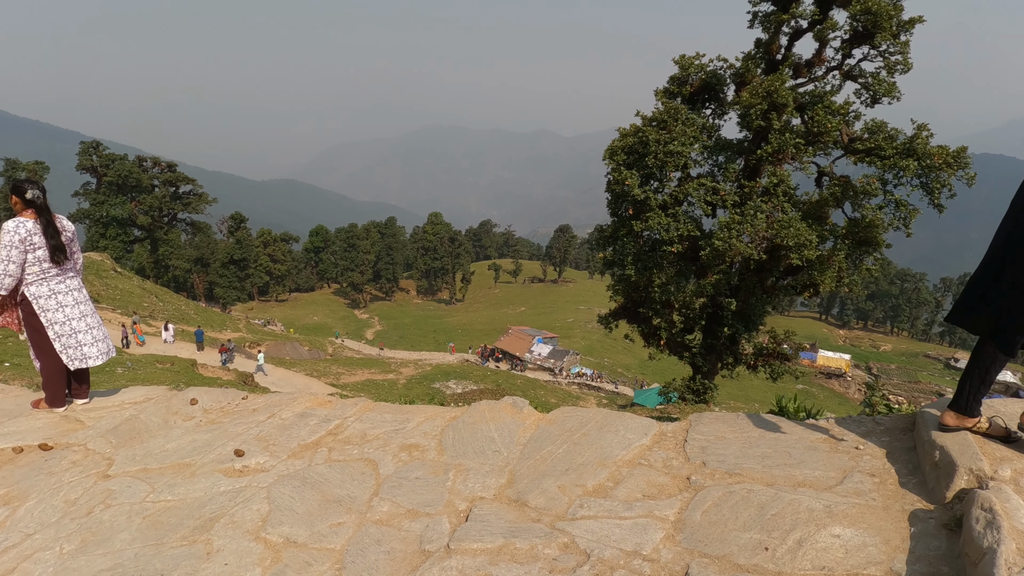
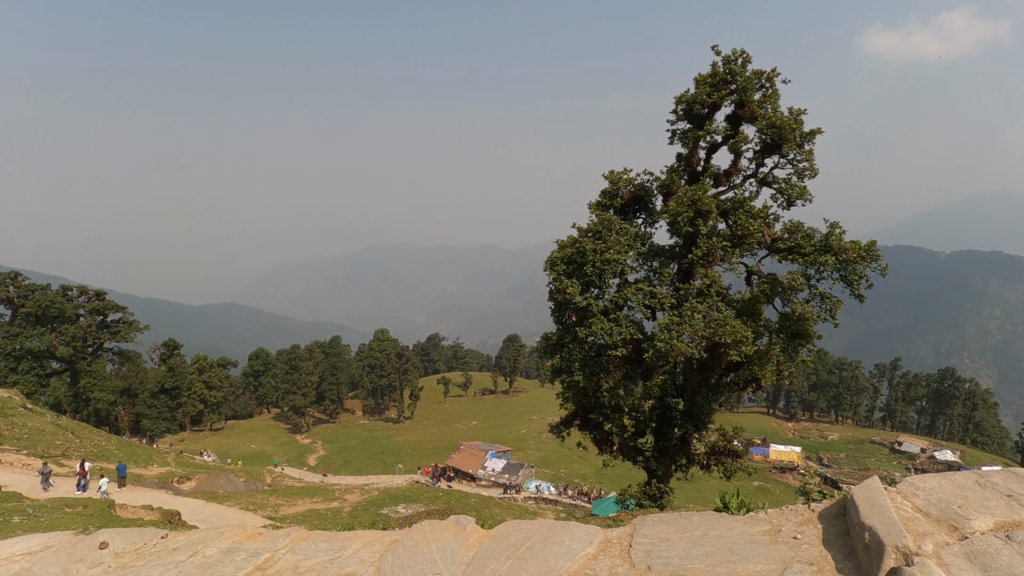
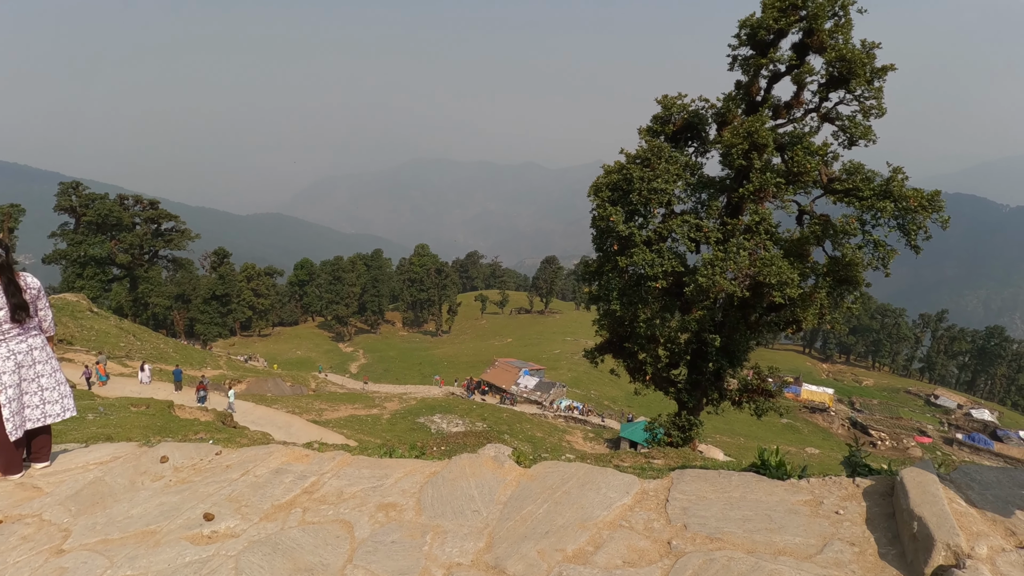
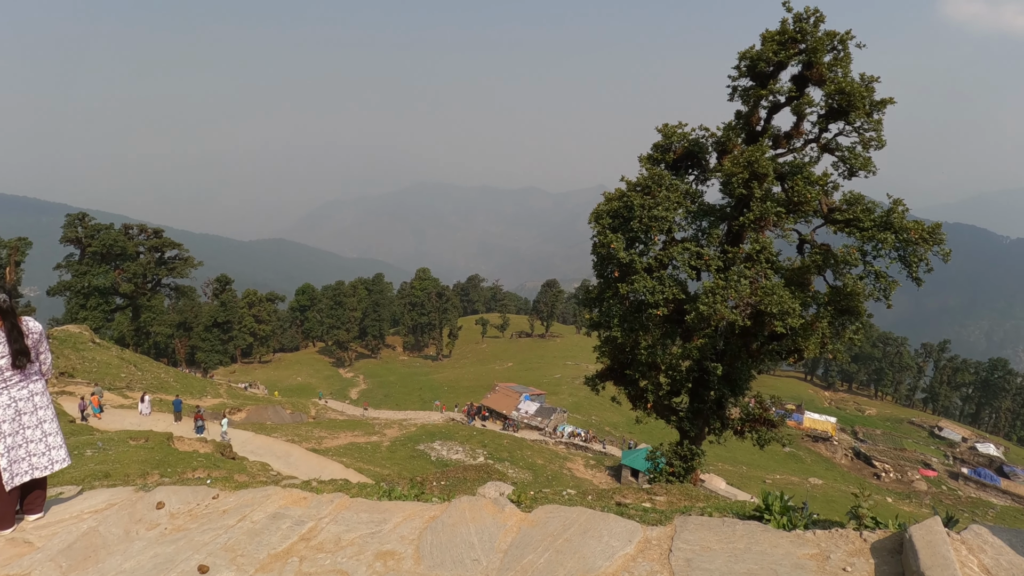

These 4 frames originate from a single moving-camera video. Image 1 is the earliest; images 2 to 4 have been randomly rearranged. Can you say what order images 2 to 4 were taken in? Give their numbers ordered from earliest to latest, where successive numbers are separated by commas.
3, 4, 2
